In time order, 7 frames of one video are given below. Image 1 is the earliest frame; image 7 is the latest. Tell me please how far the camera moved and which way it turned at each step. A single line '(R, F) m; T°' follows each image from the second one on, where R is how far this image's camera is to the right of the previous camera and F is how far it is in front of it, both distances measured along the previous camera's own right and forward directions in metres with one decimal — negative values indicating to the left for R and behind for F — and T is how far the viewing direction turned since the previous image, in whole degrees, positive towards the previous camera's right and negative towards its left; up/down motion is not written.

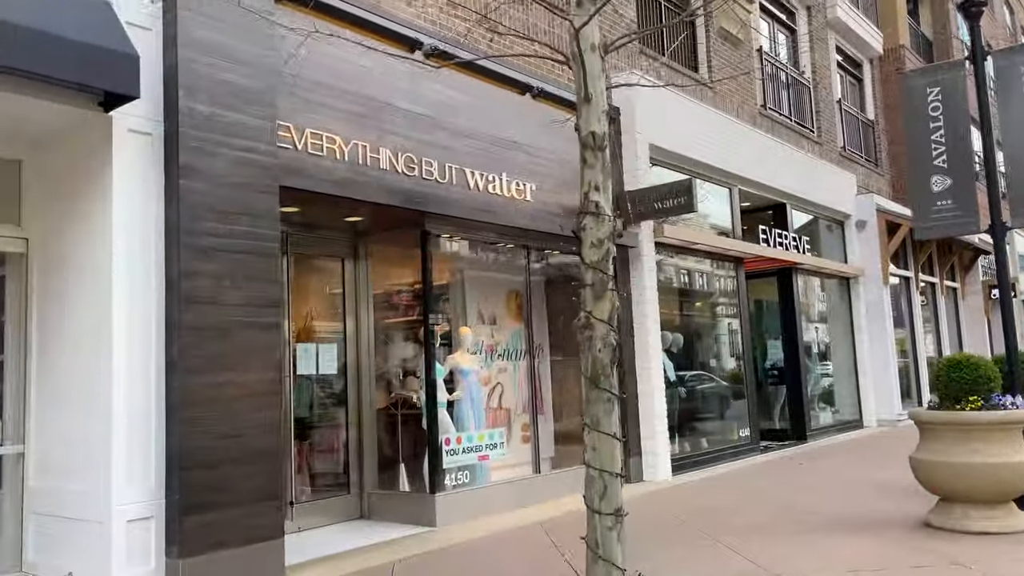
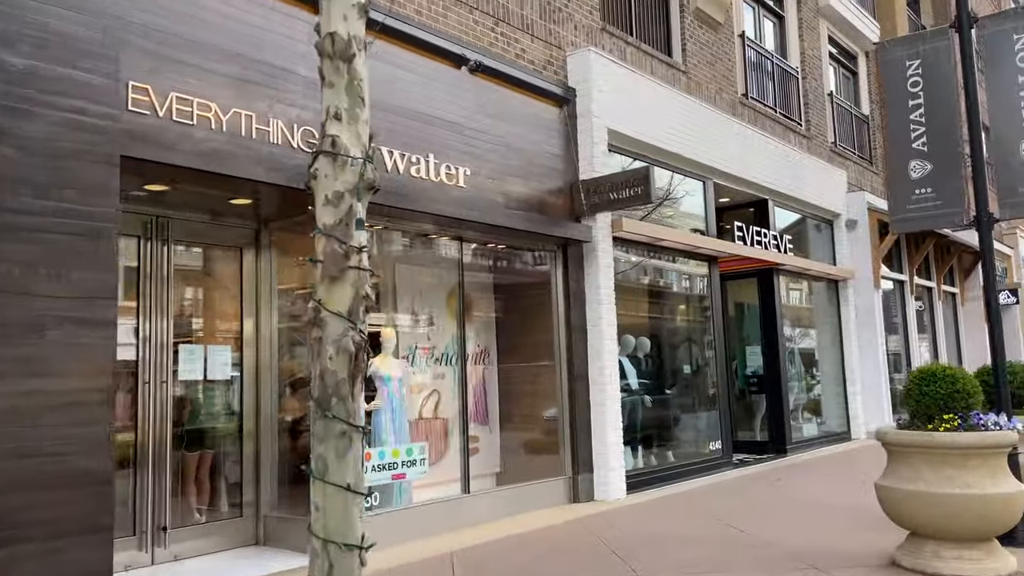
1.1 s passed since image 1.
(+0.8, +0.9) m; -1°
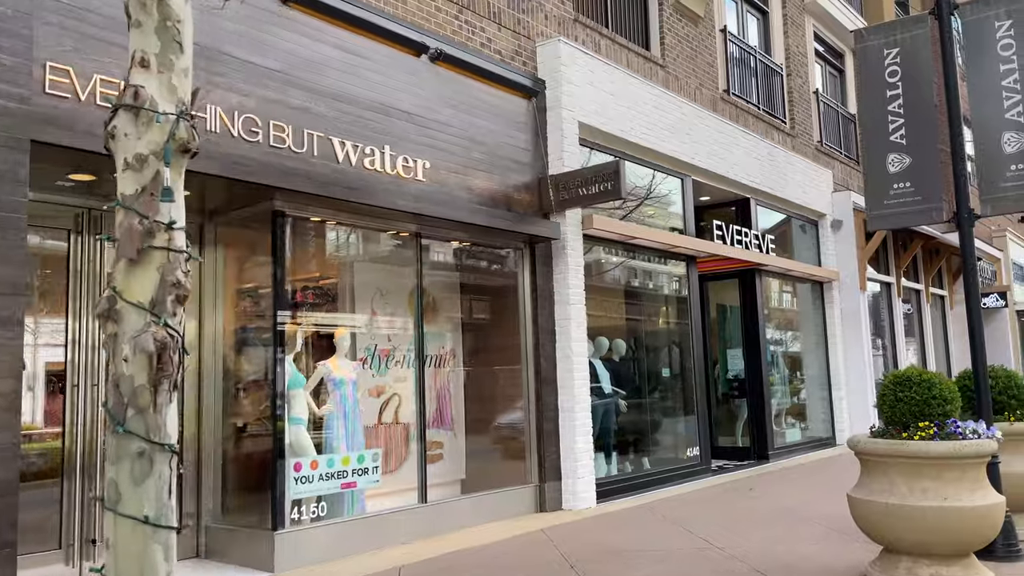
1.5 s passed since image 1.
(+0.3, +0.3) m; 0°
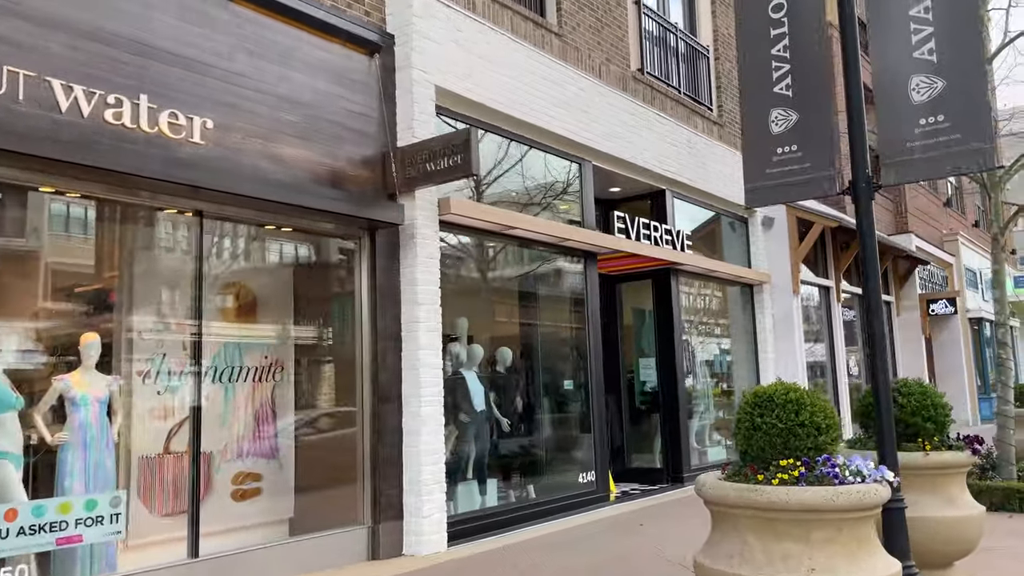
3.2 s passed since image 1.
(+1.3, +1.4) m; +2°
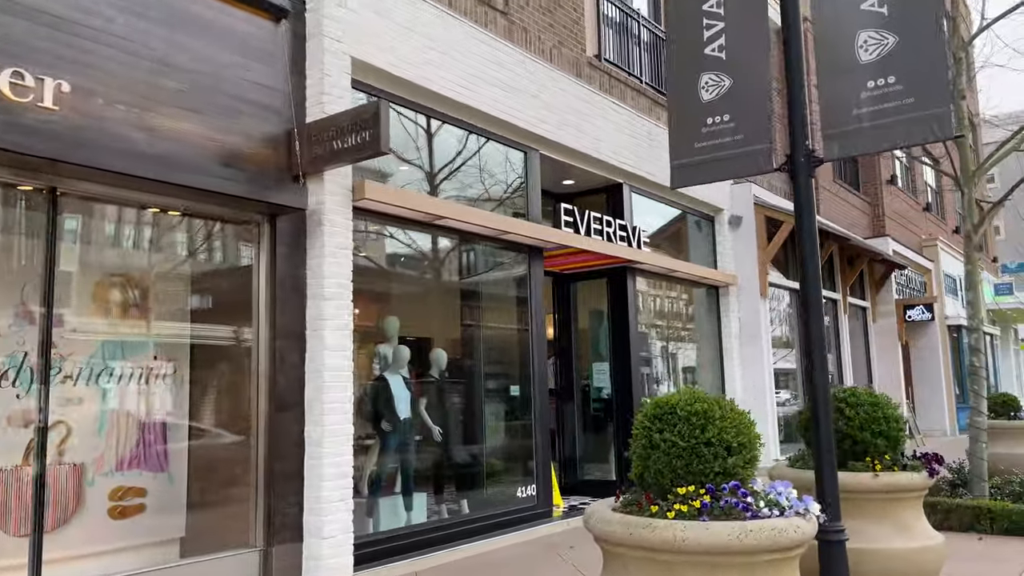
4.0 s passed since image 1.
(+0.6, +0.7) m; +1°
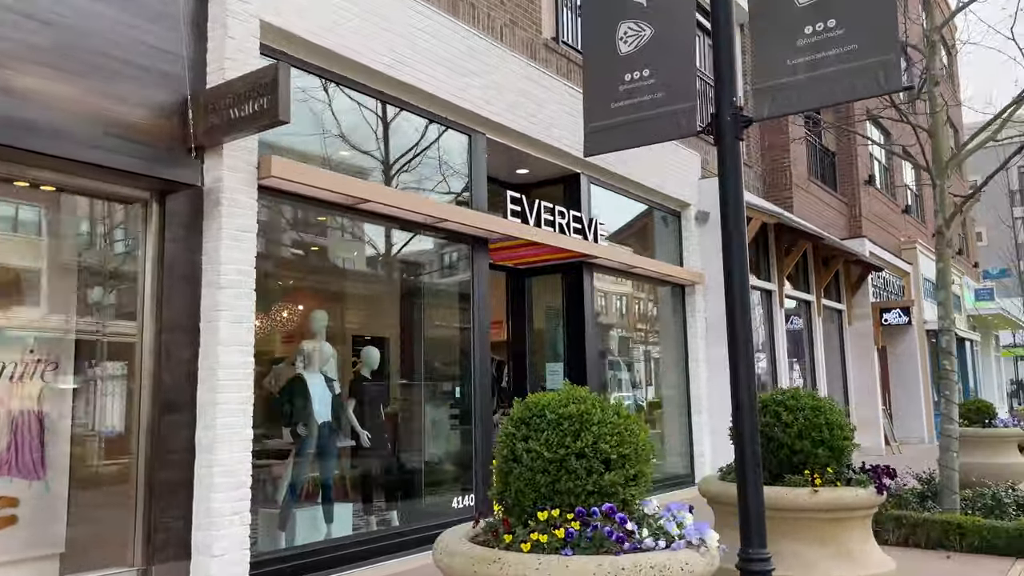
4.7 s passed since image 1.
(+0.5, +0.6) m; +1°
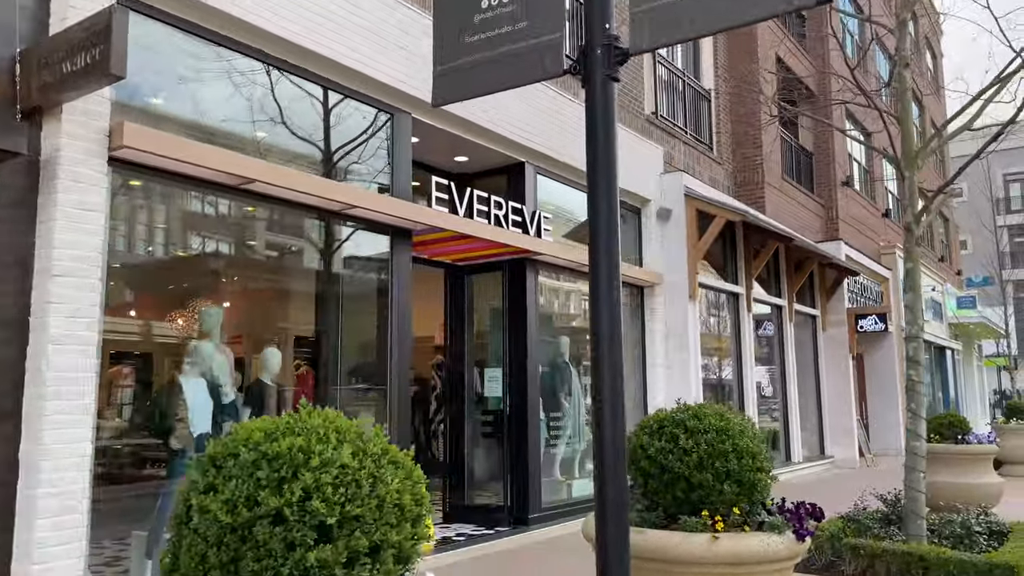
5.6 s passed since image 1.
(+0.6, +0.8) m; +1°
